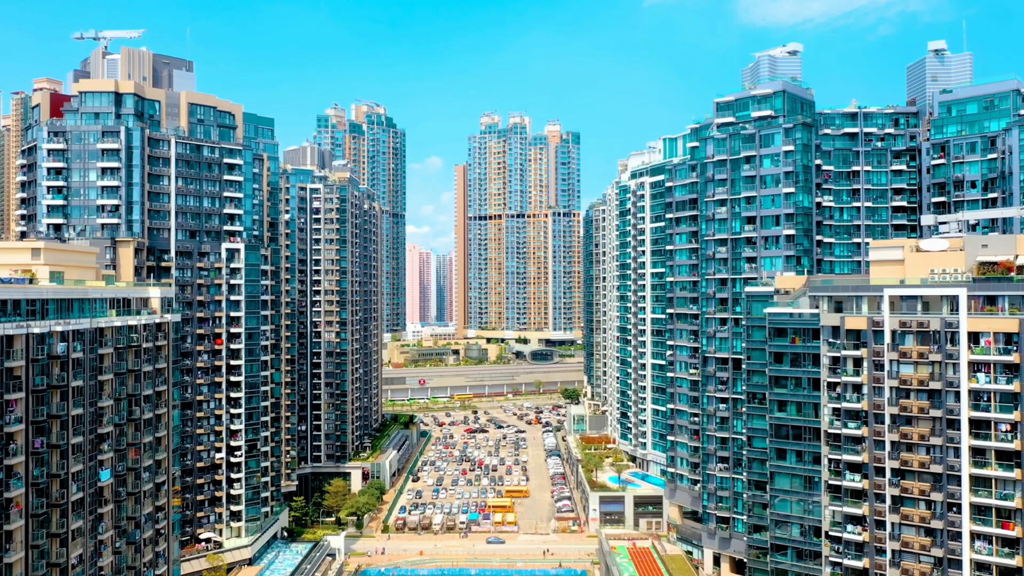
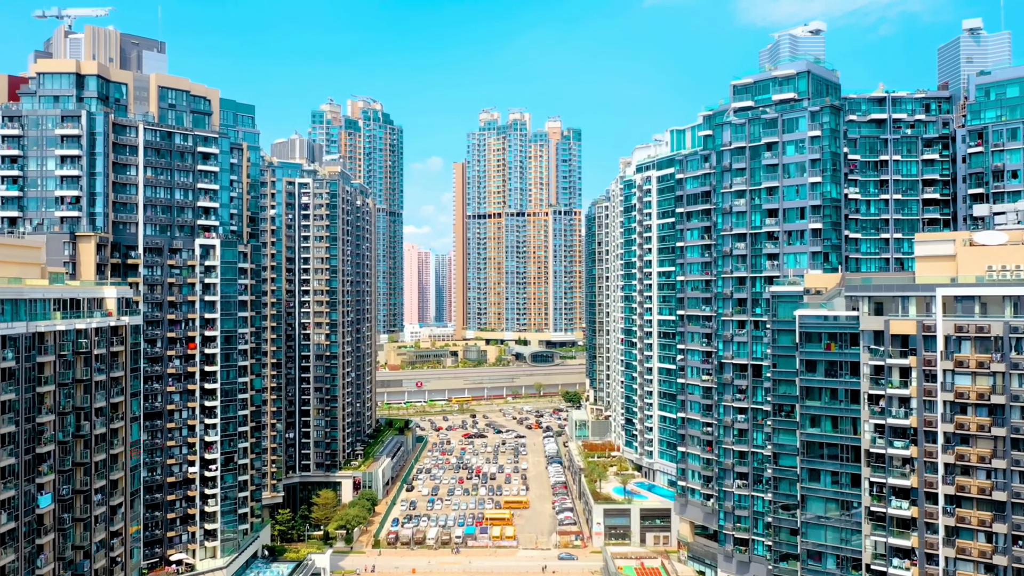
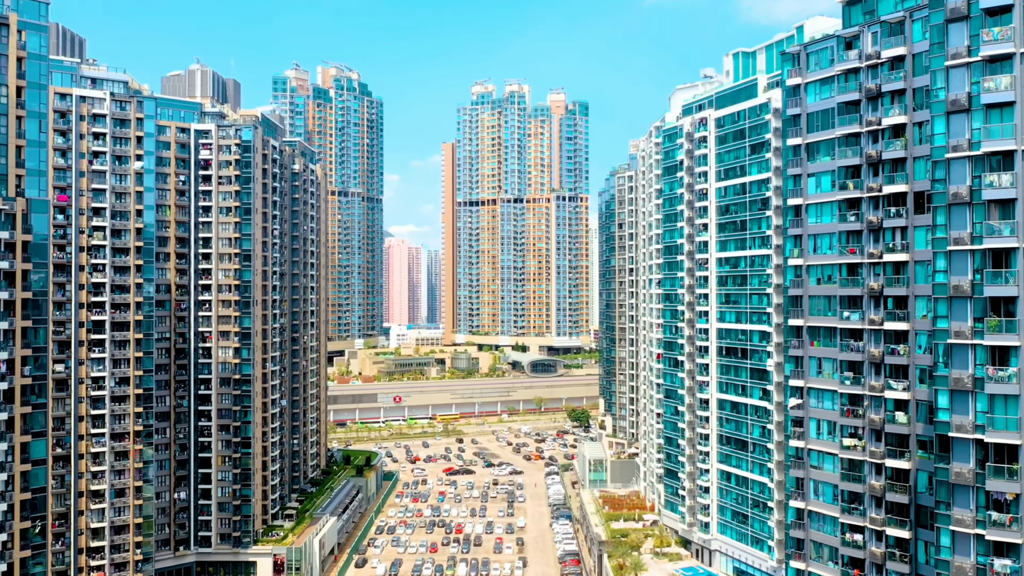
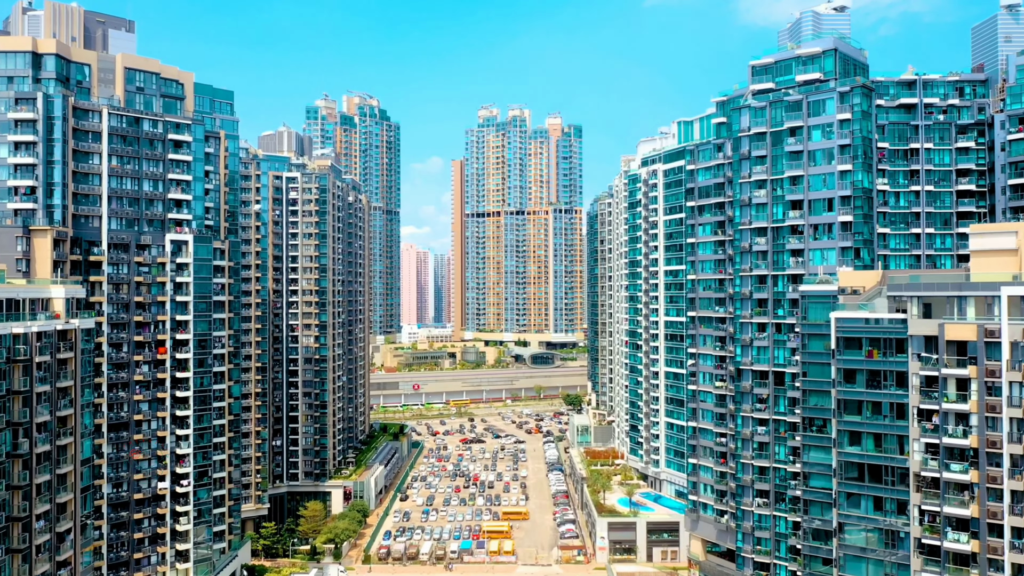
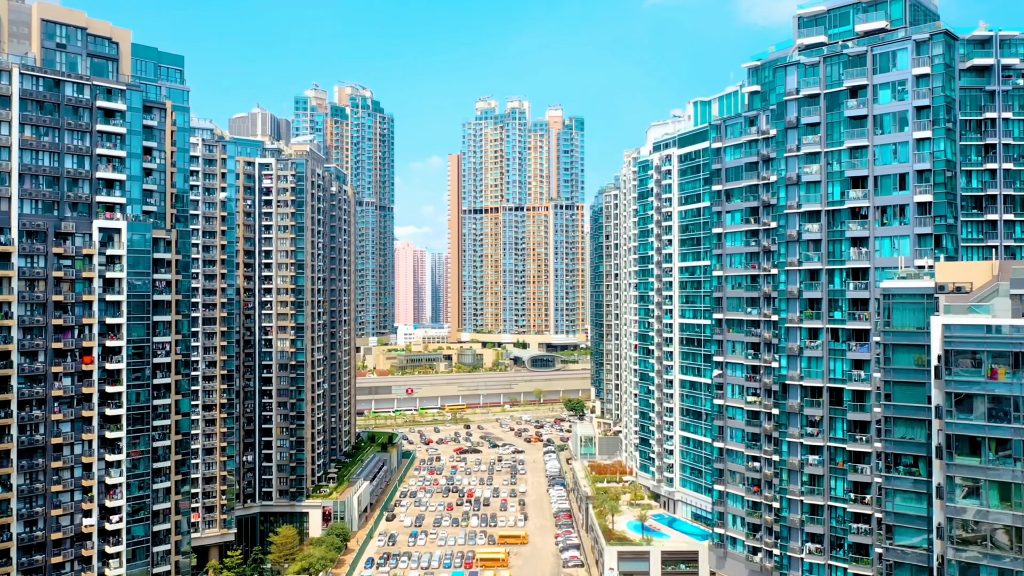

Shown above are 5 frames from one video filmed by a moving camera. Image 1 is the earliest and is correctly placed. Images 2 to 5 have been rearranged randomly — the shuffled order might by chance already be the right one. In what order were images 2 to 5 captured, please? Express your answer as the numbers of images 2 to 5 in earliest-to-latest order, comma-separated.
2, 4, 5, 3
